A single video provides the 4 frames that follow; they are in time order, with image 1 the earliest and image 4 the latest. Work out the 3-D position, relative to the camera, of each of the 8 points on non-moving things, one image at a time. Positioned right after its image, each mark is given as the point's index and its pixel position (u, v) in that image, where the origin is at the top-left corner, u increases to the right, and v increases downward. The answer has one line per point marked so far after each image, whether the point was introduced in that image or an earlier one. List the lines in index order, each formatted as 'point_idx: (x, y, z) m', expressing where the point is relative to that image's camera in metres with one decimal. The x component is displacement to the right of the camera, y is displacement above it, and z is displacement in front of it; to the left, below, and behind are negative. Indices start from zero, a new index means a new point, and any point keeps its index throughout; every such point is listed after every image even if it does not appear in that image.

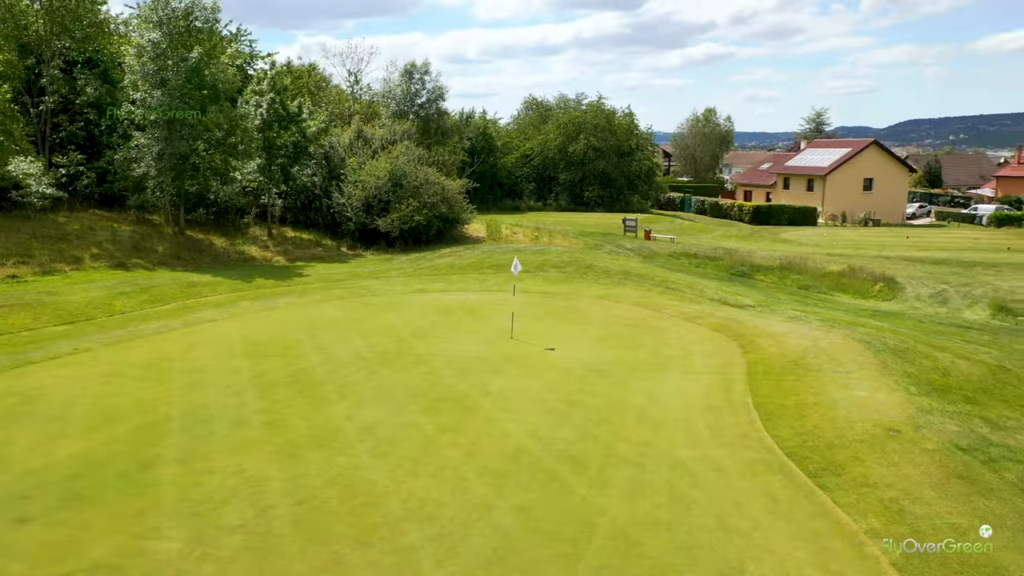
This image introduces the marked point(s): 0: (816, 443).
0: (+4.6, -2.3, +12.4) m
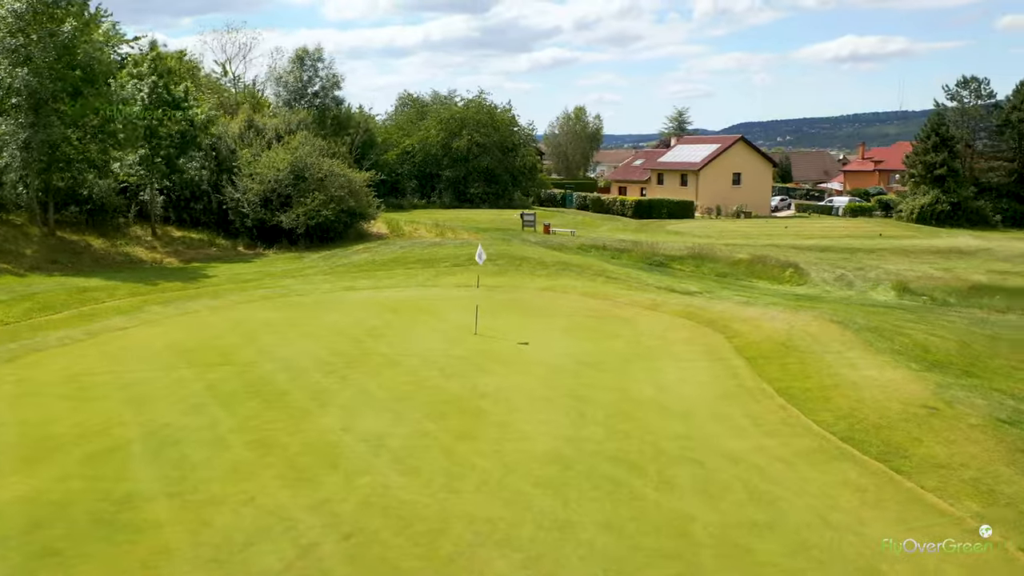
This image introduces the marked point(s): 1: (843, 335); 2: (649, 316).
0: (+5.0, -1.9, +11.7) m
1: (+6.8, -1.0, +17.0) m
2: (+3.2, -0.7, +19.4) m
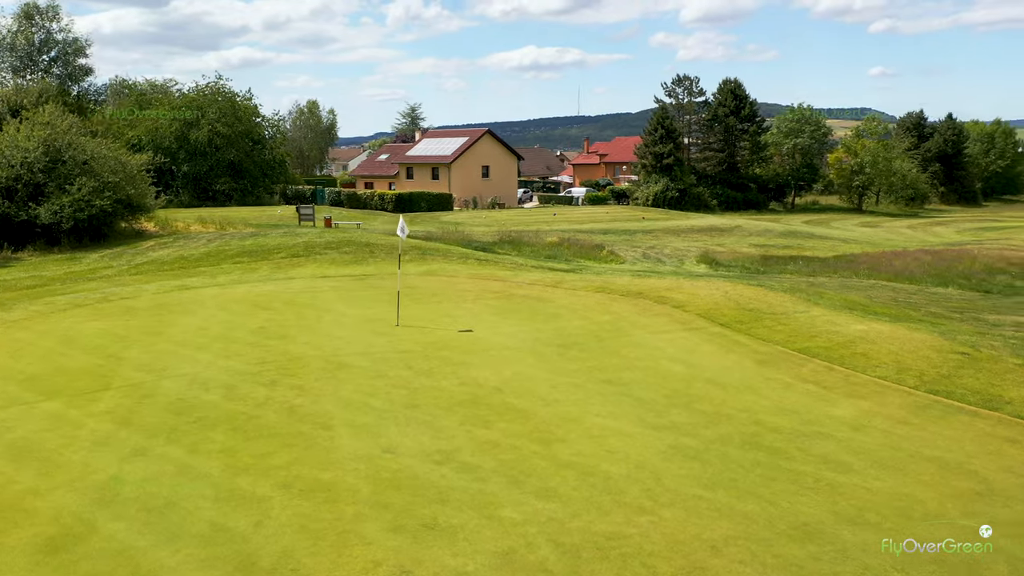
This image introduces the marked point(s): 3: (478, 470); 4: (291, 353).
0: (+5.5, -1.2, +10.9) m
1: (+5.3, -0.2, +16.5) m
2: (+1.1, -0.1, +17.6) m
3: (-0.3, -1.7, +7.7) m
4: (-3.3, -1.0, +12.4) m
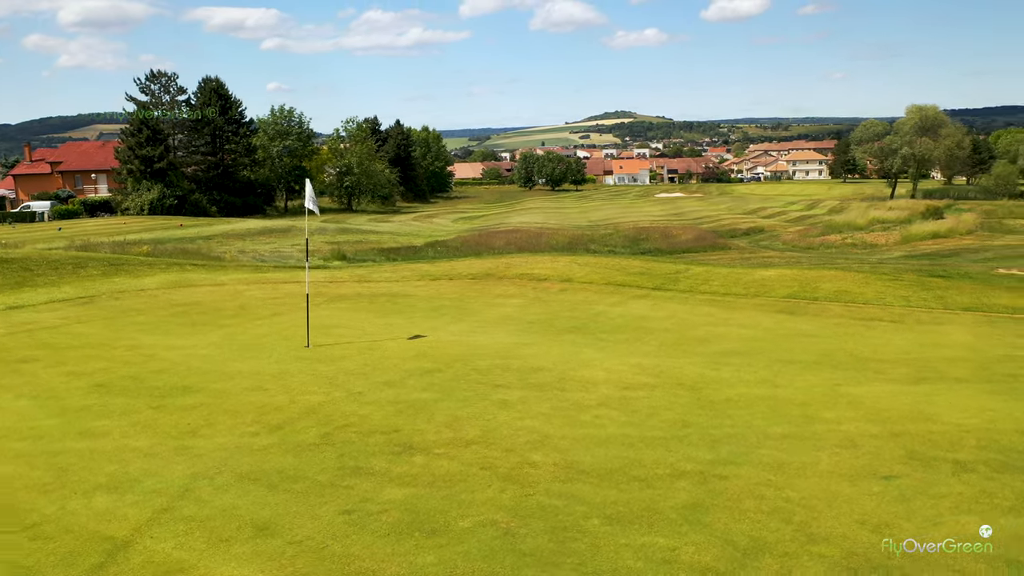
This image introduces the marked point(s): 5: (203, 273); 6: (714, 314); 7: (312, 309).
0: (+5.8, -0.1, +11.5) m
1: (+2.1, +0.5, +15.8) m
2: (-1.9, 0.0, +14.1) m
3: (+3.3, -1.2, +5.4) m
4: (-2.1, -1.0, +7.3) m
5: (-5.8, +0.3, +15.4) m
6: (+2.7, -0.4, +11.2) m
7: (-3.0, -0.3, +12.3) m
